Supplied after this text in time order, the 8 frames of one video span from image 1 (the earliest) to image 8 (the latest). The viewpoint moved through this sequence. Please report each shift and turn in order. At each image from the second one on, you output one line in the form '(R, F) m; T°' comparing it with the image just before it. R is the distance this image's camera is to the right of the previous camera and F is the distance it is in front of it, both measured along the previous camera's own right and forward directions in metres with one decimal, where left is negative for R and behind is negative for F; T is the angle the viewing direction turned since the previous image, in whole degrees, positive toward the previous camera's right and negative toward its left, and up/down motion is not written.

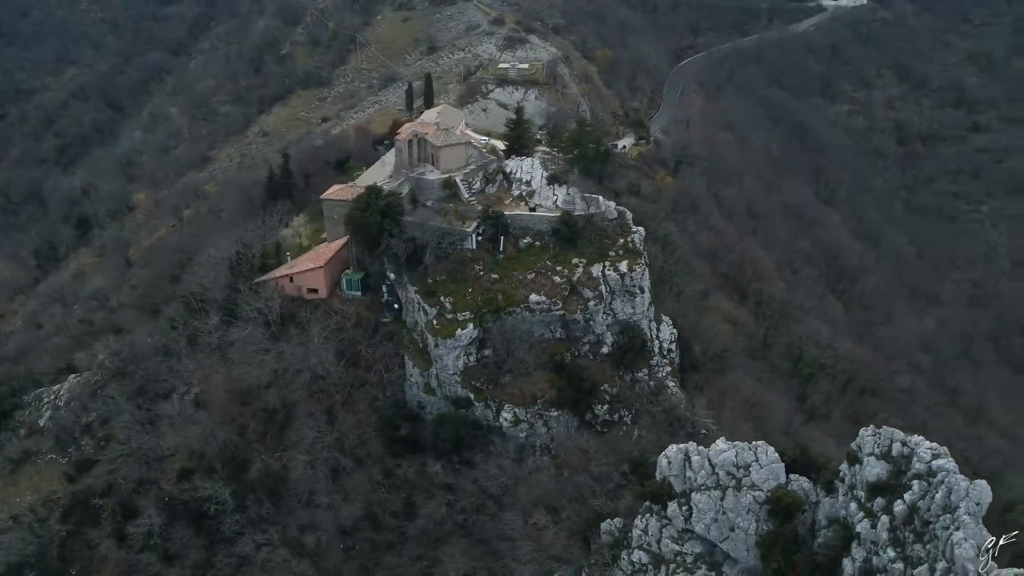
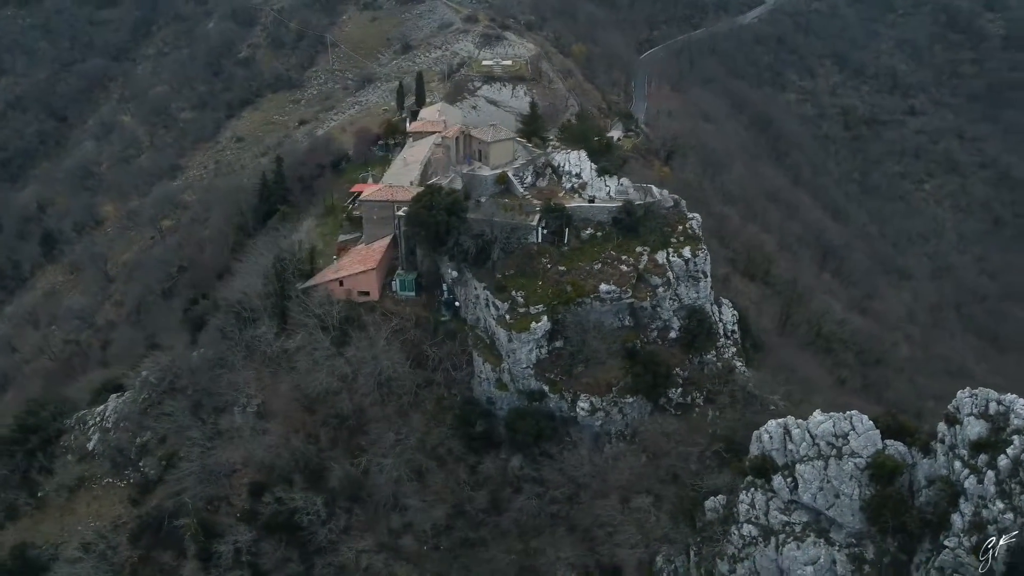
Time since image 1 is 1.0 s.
(-4.1, 0.0) m; +6°
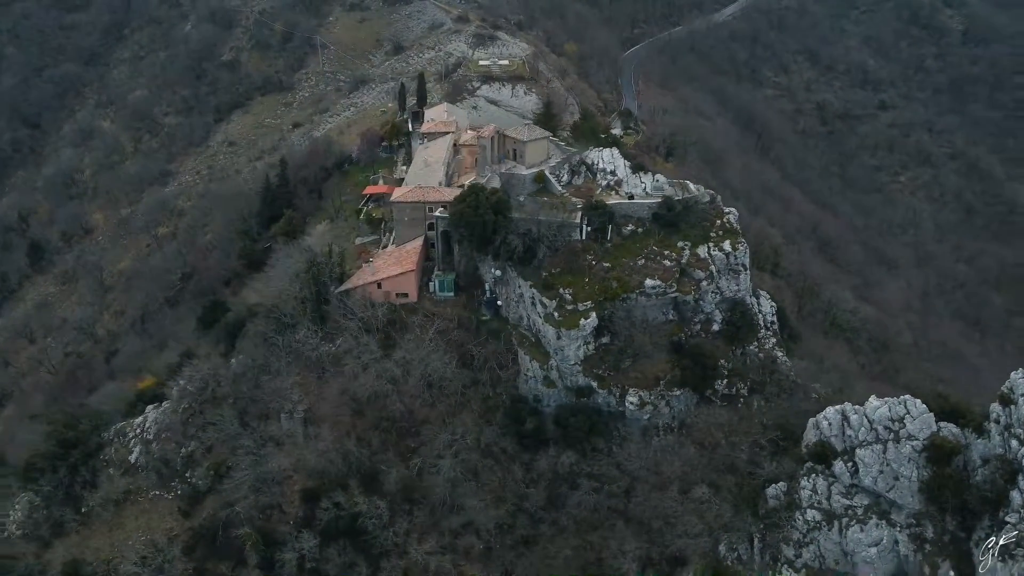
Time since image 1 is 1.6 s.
(-2.4, 0.0) m; +3°
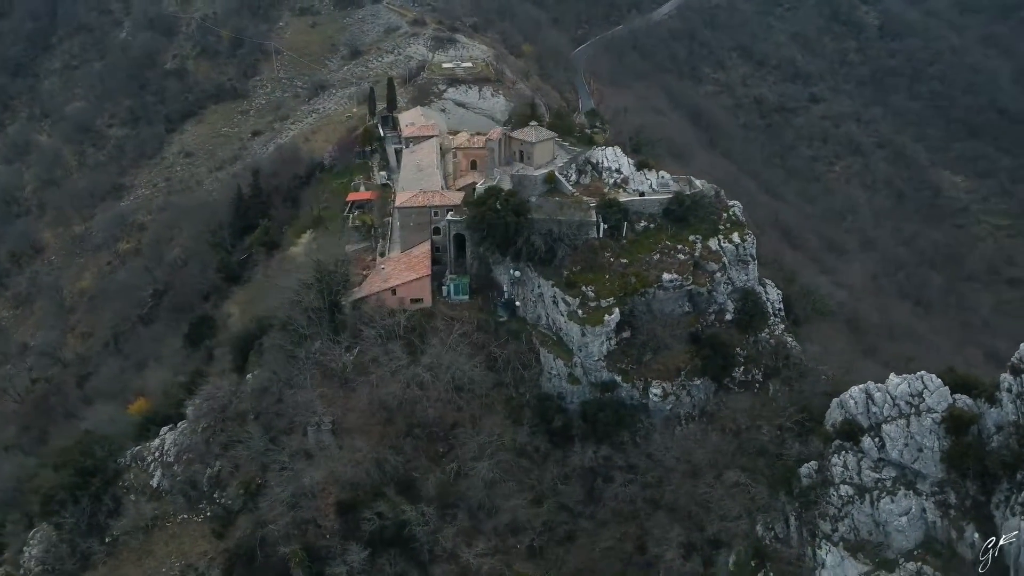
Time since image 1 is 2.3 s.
(-2.7, -0.1) m; +6°
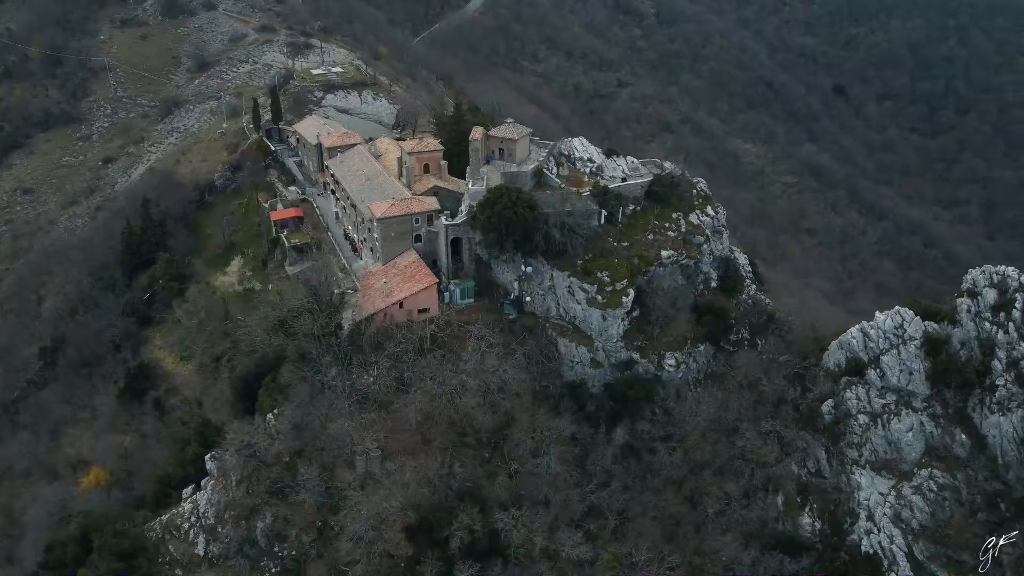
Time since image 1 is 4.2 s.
(-6.7, +0.8) m; +16°
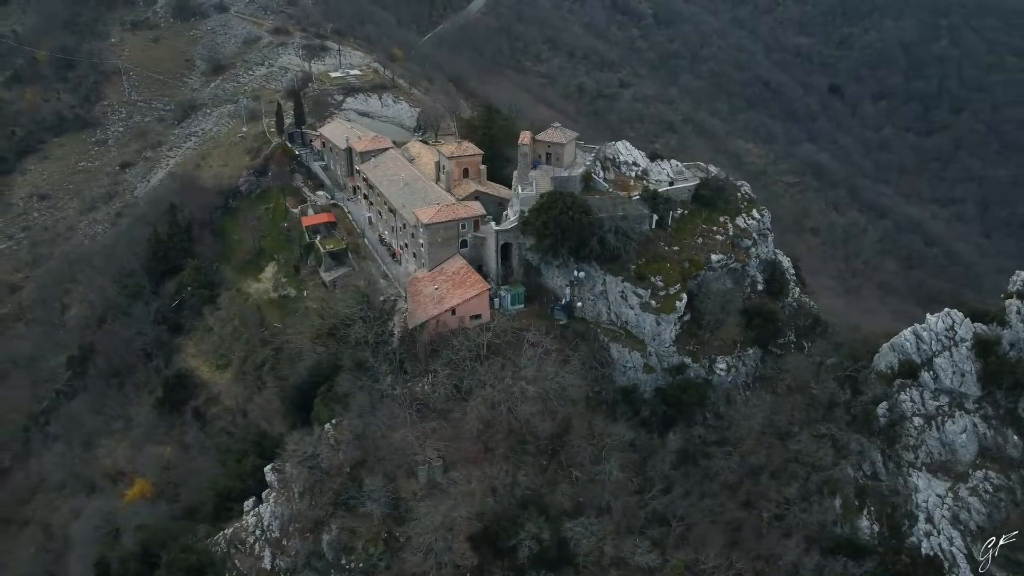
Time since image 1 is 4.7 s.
(-2.0, +0.2) m; +1°
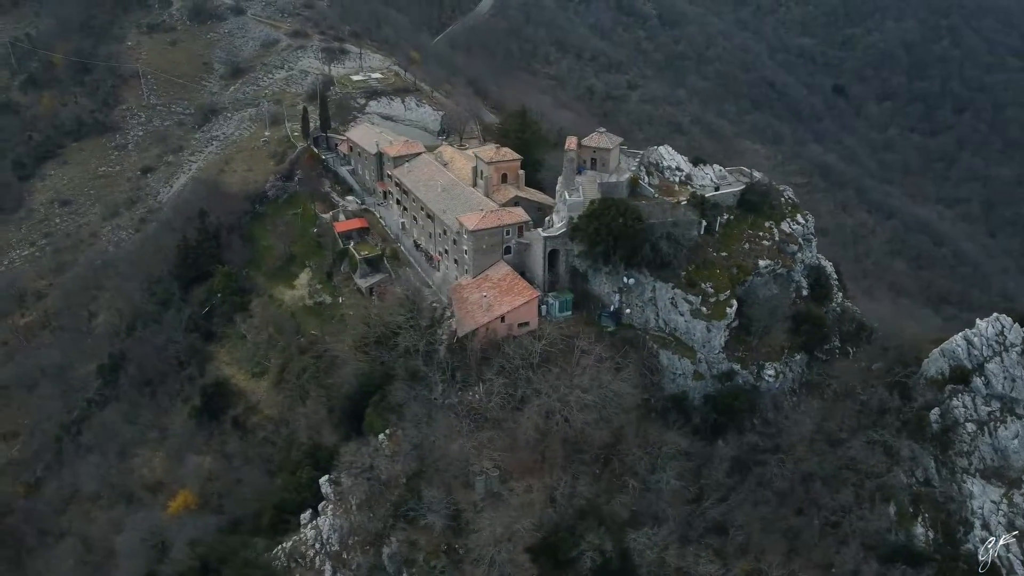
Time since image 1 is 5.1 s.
(-1.6, +0.2) m; +1°
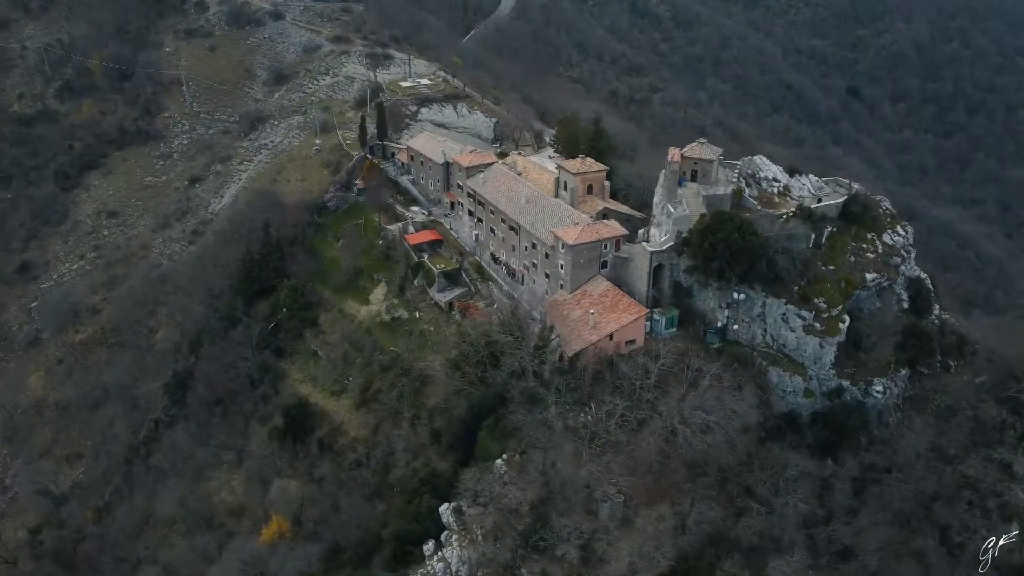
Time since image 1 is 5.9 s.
(-3.3, +0.7) m; +1°
